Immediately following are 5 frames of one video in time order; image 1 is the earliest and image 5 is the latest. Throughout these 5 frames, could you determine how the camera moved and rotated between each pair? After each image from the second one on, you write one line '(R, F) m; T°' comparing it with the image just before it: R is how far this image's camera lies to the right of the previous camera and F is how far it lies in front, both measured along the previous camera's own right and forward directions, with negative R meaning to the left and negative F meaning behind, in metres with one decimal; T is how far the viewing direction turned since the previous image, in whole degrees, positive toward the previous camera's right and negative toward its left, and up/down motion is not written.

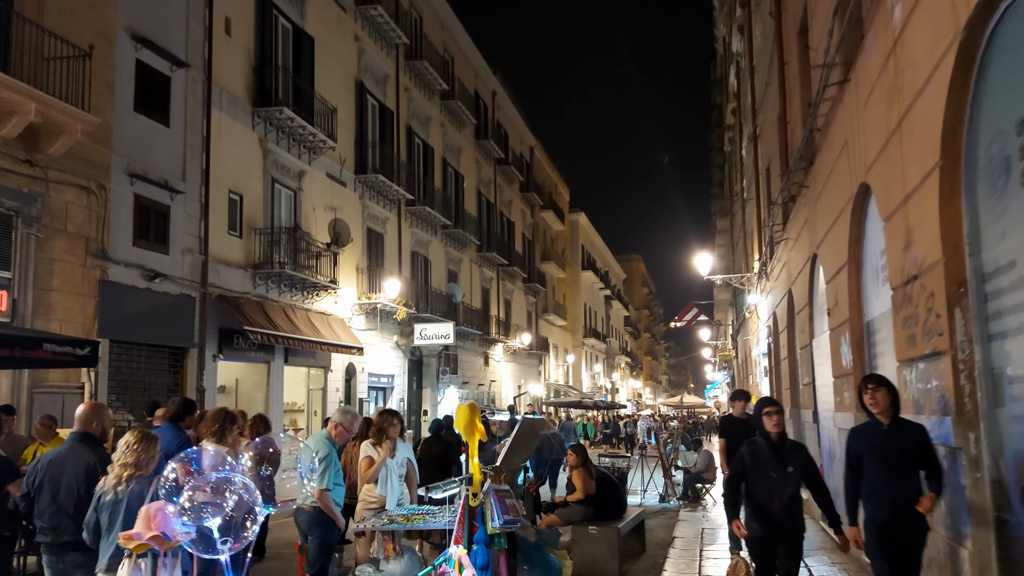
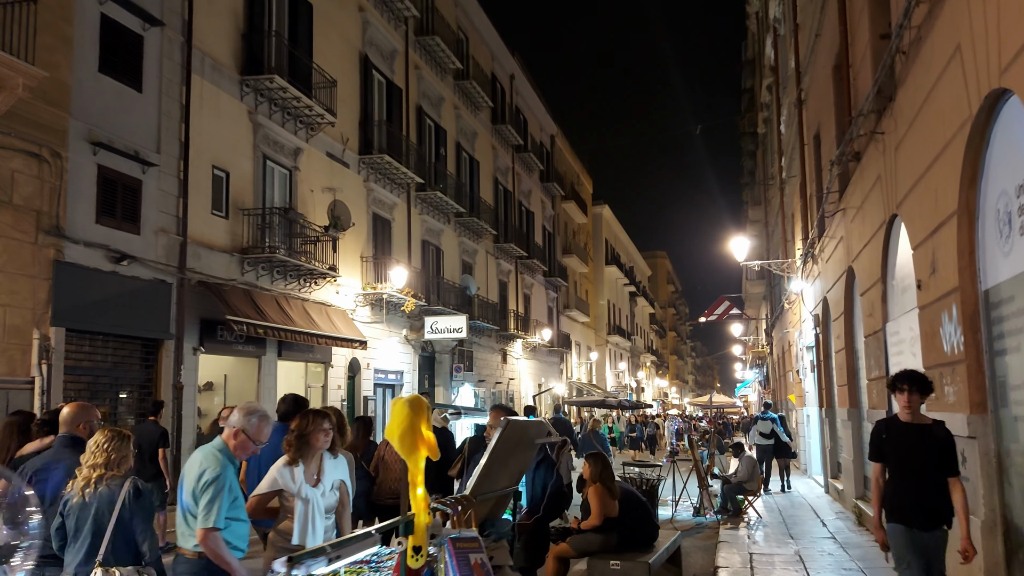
(+0.2, +1.7) m; -2°
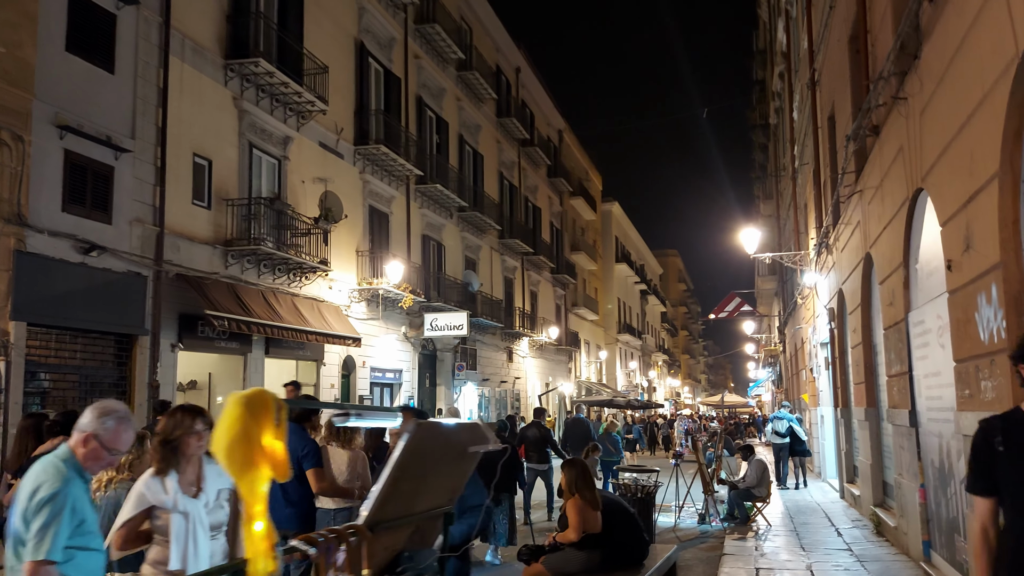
(+0.3, +0.8) m; -1°
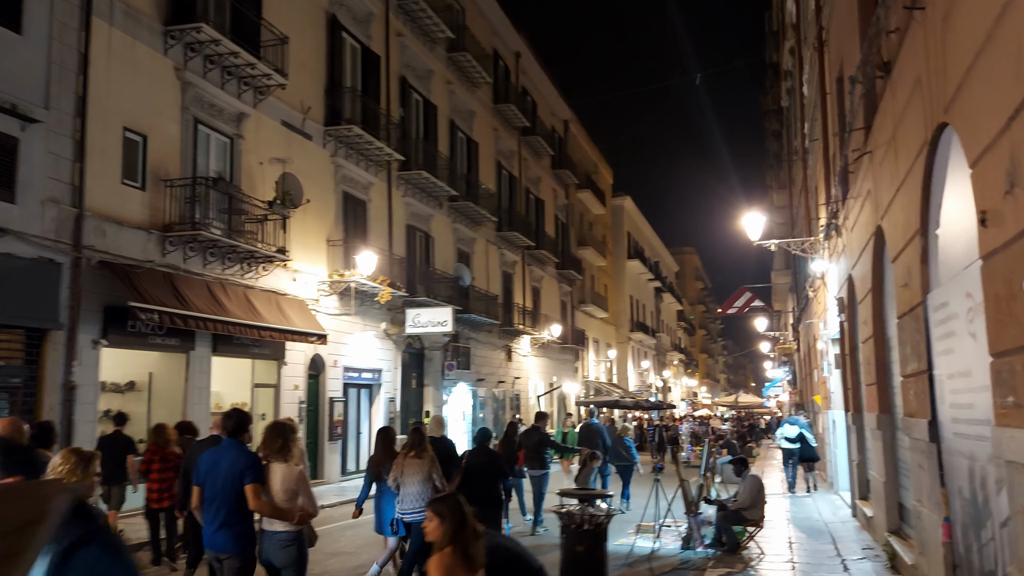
(+0.8, +1.6) m; -1°
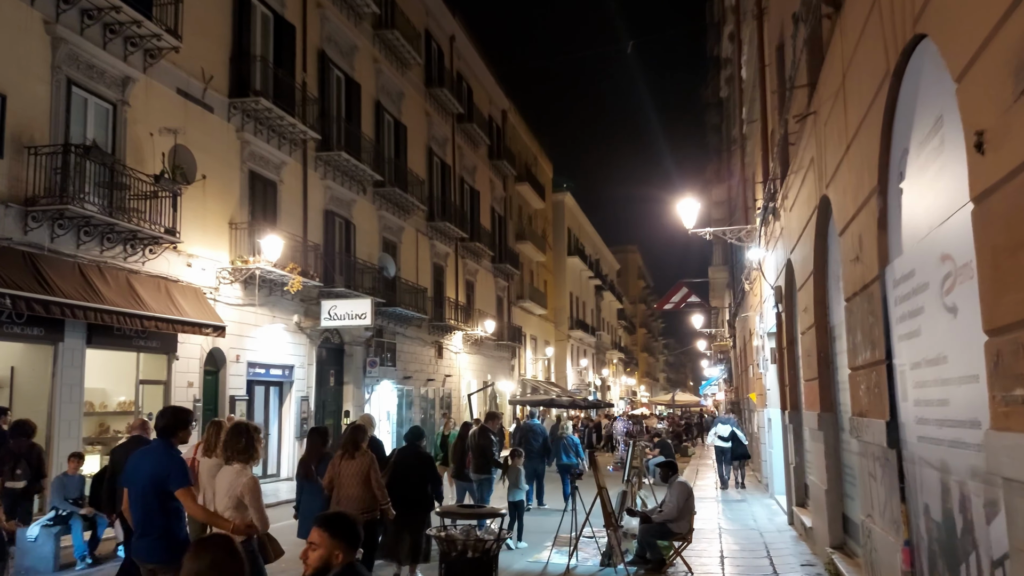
(+0.5, +1.2) m; +4°
